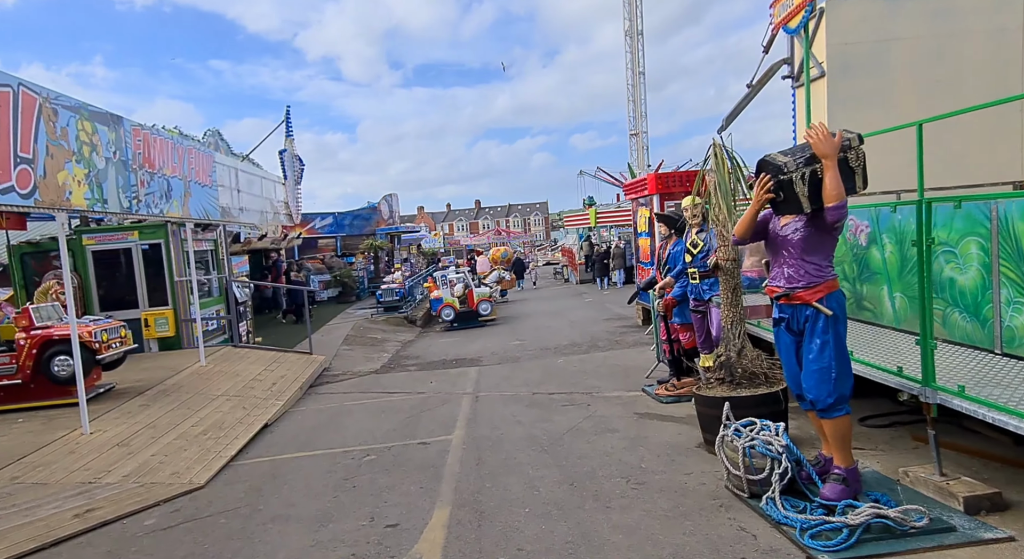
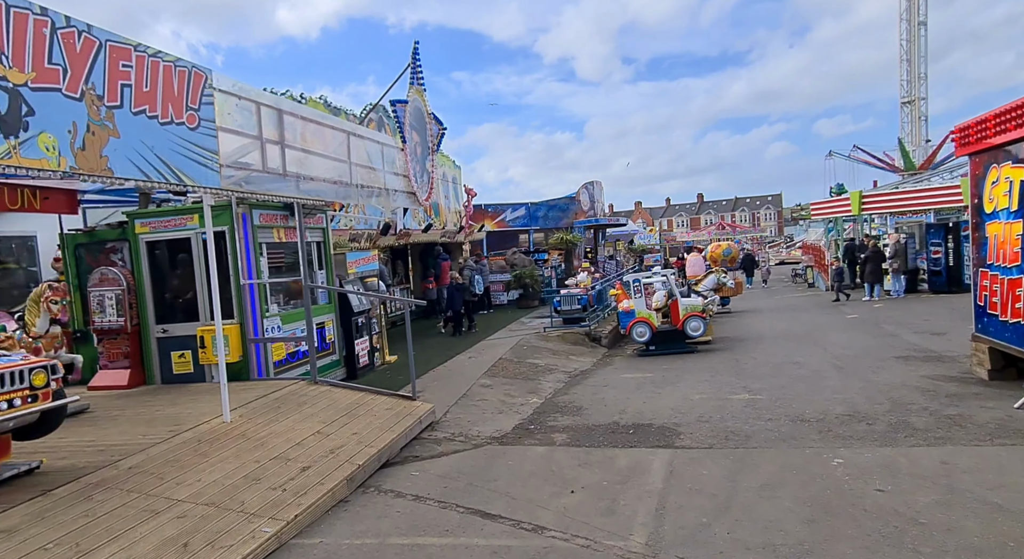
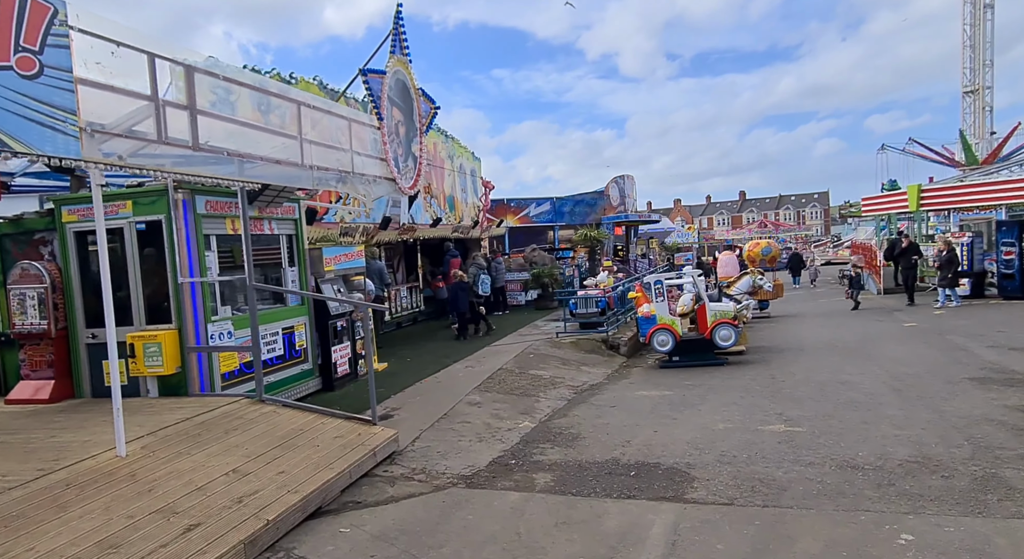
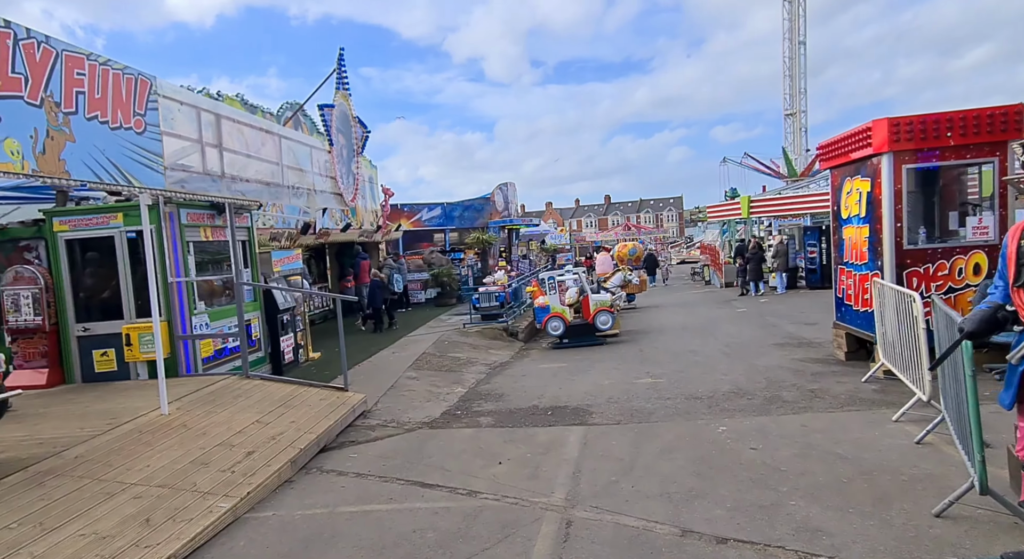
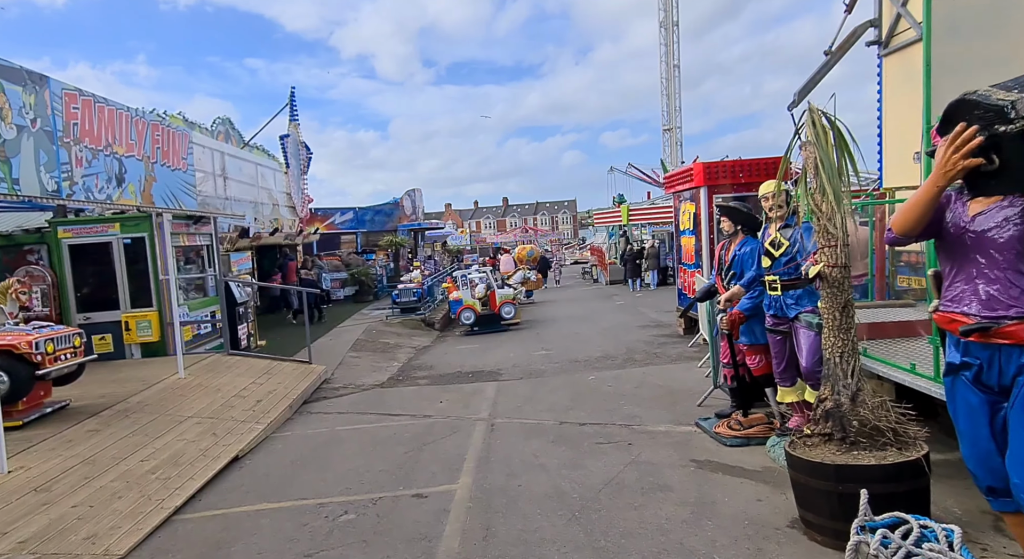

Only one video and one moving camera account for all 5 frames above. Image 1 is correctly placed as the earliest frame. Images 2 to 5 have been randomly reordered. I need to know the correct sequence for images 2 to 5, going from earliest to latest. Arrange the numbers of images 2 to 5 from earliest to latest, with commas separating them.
5, 4, 2, 3
